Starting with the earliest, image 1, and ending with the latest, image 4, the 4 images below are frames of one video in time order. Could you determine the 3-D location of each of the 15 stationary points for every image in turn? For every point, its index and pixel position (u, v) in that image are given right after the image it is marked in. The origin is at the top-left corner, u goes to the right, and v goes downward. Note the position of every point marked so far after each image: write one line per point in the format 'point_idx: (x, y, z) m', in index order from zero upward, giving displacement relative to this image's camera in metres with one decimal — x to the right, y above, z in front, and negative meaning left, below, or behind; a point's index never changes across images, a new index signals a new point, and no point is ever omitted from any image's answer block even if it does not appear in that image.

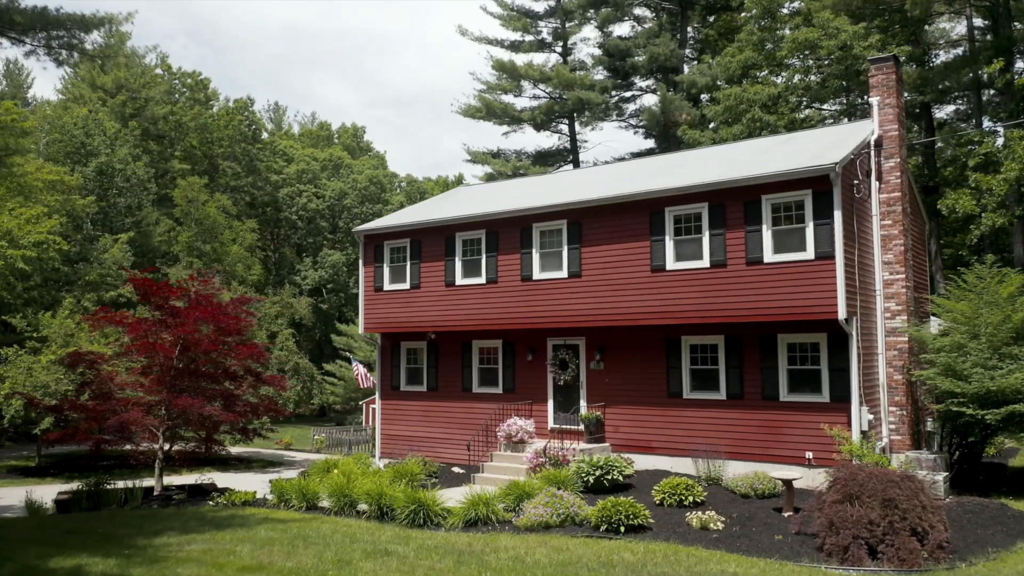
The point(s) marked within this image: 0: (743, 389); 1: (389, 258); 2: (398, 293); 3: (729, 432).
0: (+4.5, -2.0, +15.0) m
1: (-3.1, +0.8, +19.8) m
2: (-2.9, -0.1, +19.5) m
3: (+4.2, -2.8, +15.0) m
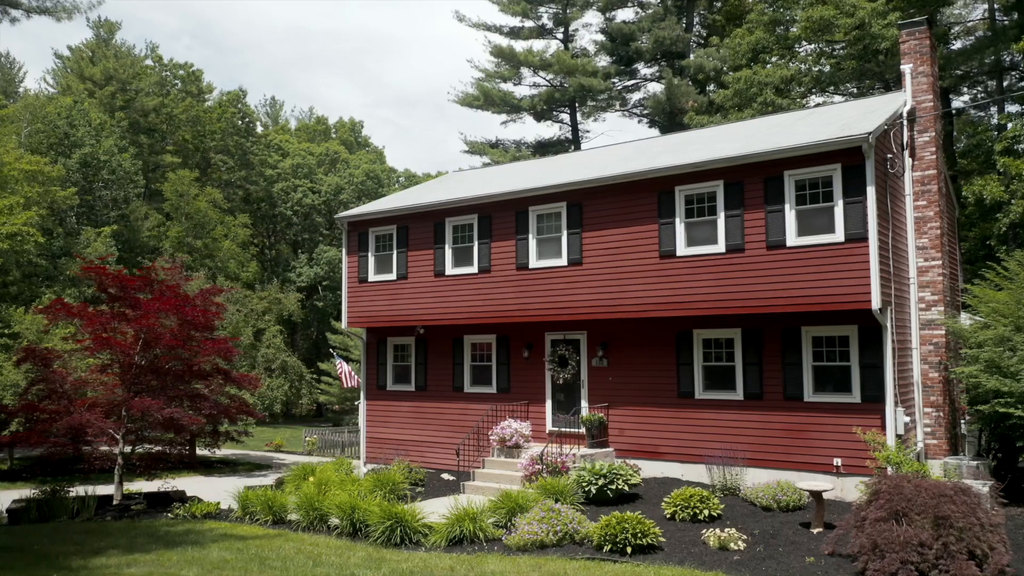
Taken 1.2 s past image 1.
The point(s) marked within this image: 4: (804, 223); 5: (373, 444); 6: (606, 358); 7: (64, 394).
0: (+4.3, -1.7, +13.4) m
1: (-3.3, +1.0, +18.3) m
2: (-3.0, +0.1, +18.0) m
3: (+4.1, -2.6, +13.5) m
4: (+4.8, +1.1, +12.7) m
5: (-3.3, -3.8, +18.7) m
6: (+1.9, -1.4, +15.3) m
7: (-8.7, -2.1, +15.1) m
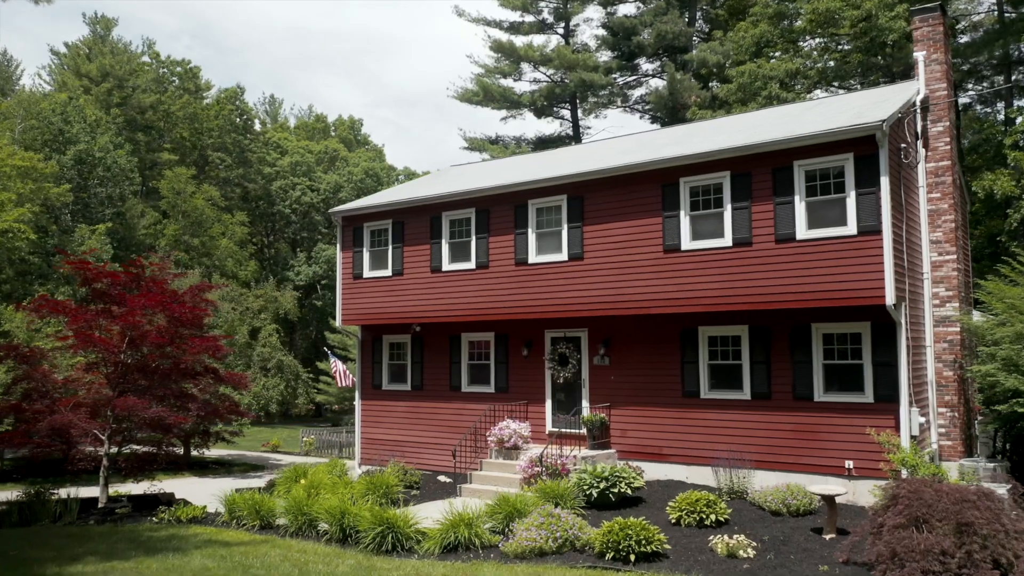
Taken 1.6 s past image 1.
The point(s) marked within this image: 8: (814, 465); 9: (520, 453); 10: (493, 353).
0: (+4.3, -1.7, +12.9) m
1: (-3.3, +1.1, +17.8) m
2: (-3.0, +0.2, +17.5) m
3: (+4.1, -2.5, +13.0) m
4: (+4.8, +1.2, +12.2) m
5: (-3.4, -3.7, +18.2) m
6: (+1.8, -1.3, +14.8) m
7: (-8.7, -2.0, +14.6) m
8: (+4.8, -2.8, +12.4) m
9: (+0.2, -3.1, +14.4) m
10: (-0.4, -1.4, +16.4) m
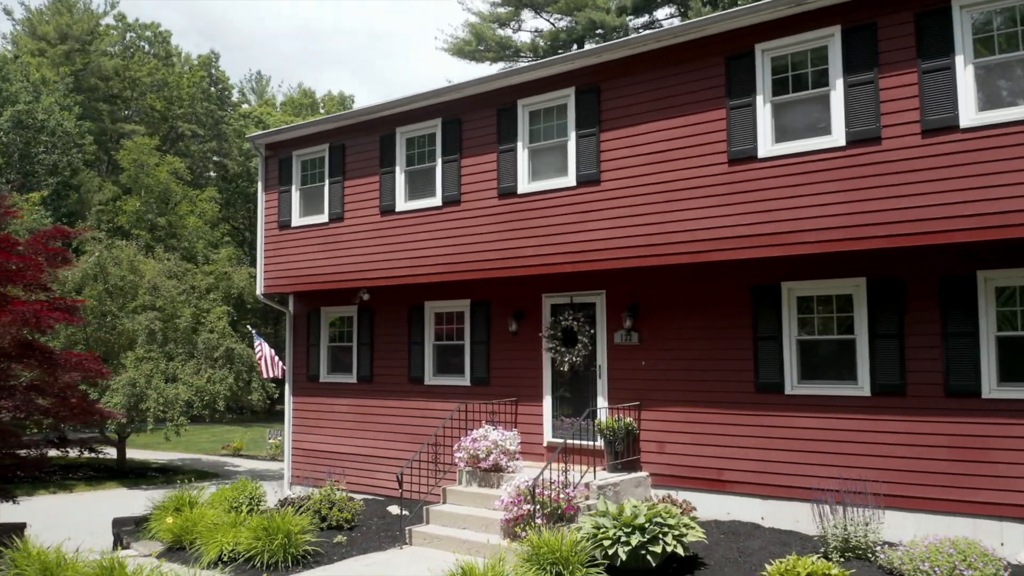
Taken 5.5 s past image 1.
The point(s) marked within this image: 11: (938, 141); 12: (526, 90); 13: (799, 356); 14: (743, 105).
0: (+4.1, -0.9, +8.0) m
1: (-3.5, +1.8, +12.9) m
2: (-3.2, +0.9, +12.6) m
3: (+3.8, -1.8, +8.1) m
4: (+4.5, +1.9, +7.3) m
5: (-3.6, -2.9, +13.3) m
6: (+1.6, -0.6, +9.9) m
7: (-9.0, -1.2, +9.7) m
8: (+4.6, -2.1, +7.5) m
9: (-0.1, -2.3, +9.5) m
10: (-0.6, -0.6, +11.5) m
11: (+4.1, +1.4, +7.4) m
12: (+0.2, +2.6, +10.4) m
13: (+3.2, -0.8, +8.7) m
14: (+2.5, +2.0, +8.5) m
